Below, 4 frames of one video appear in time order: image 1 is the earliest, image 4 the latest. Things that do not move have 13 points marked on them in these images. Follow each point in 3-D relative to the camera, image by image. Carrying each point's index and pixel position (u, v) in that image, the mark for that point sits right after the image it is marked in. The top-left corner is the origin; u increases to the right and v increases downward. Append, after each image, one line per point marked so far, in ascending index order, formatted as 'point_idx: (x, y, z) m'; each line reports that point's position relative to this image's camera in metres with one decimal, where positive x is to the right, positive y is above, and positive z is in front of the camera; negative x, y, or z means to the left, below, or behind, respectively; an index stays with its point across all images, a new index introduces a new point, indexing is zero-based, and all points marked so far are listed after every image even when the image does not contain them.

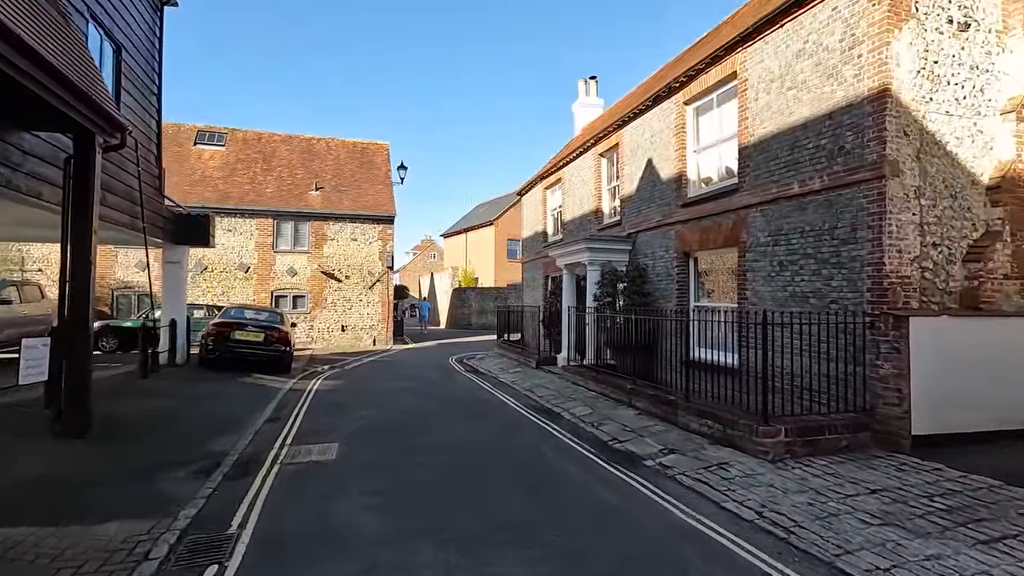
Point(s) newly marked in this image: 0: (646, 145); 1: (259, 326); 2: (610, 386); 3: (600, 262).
0: (+3.2, +3.4, +12.7) m
1: (-6.7, -1.0, +14.1) m
2: (+1.9, -1.9, +10.6) m
3: (+2.2, +0.7, +13.3) m
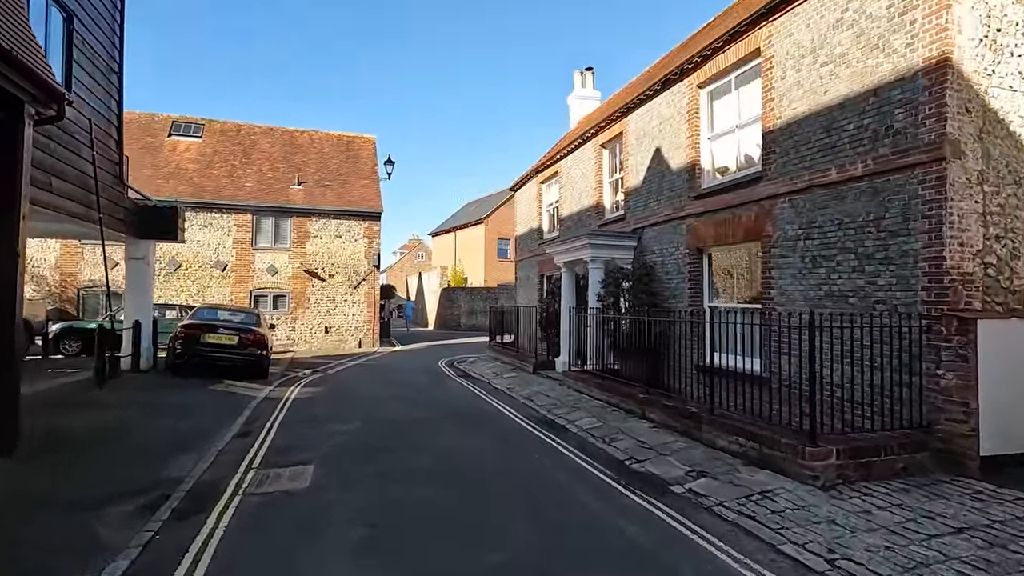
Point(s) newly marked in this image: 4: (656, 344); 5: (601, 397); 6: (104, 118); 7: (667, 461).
0: (+3.1, +3.4, +11.8) m
1: (-6.8, -1.0, +12.9) m
2: (+1.9, -1.9, +9.6) m
3: (+2.1, +0.7, +12.4) m
4: (+2.6, -1.1, +9.7) m
5: (+1.7, -2.1, +10.2) m
6: (-8.5, +3.5, +11.1) m
7: (+1.9, -2.2, +6.7) m
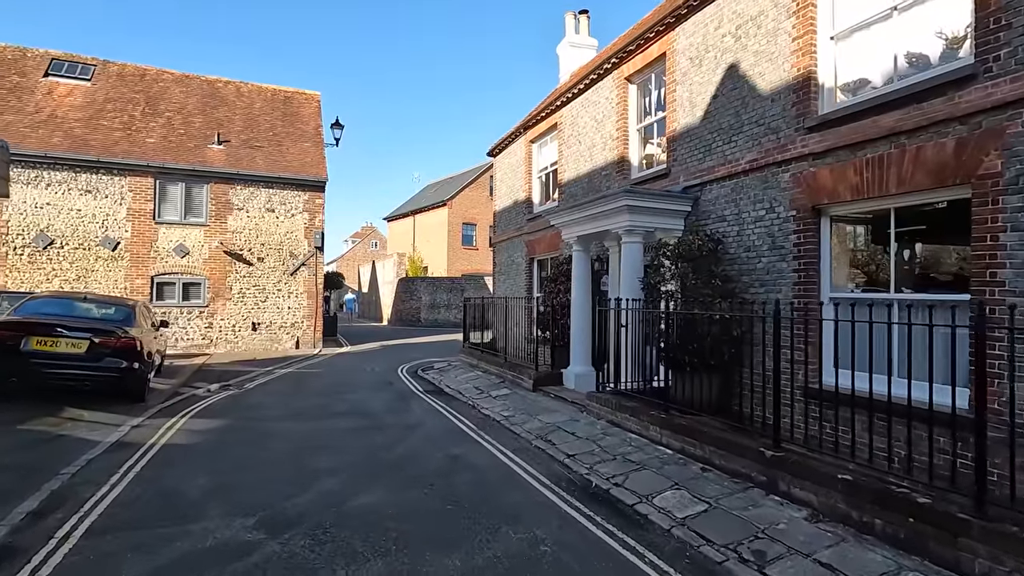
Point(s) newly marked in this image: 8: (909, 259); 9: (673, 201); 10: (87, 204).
0: (+3.2, +3.7, +8.1) m
1: (-6.8, -0.6, +8.4) m
2: (+2.1, -1.7, +5.9) m
3: (+2.1, +0.9, +8.6) m
4: (+2.8, -0.9, +6.0) m
5: (+1.9, -1.8, +6.4) m
6: (-8.3, +3.9, +6.4) m
7: (+2.4, -2.0, +2.9) m
8: (+4.5, +0.3, +5.6) m
9: (+2.6, +1.4, +8.5) m
10: (-13.2, +2.6, +16.6) m
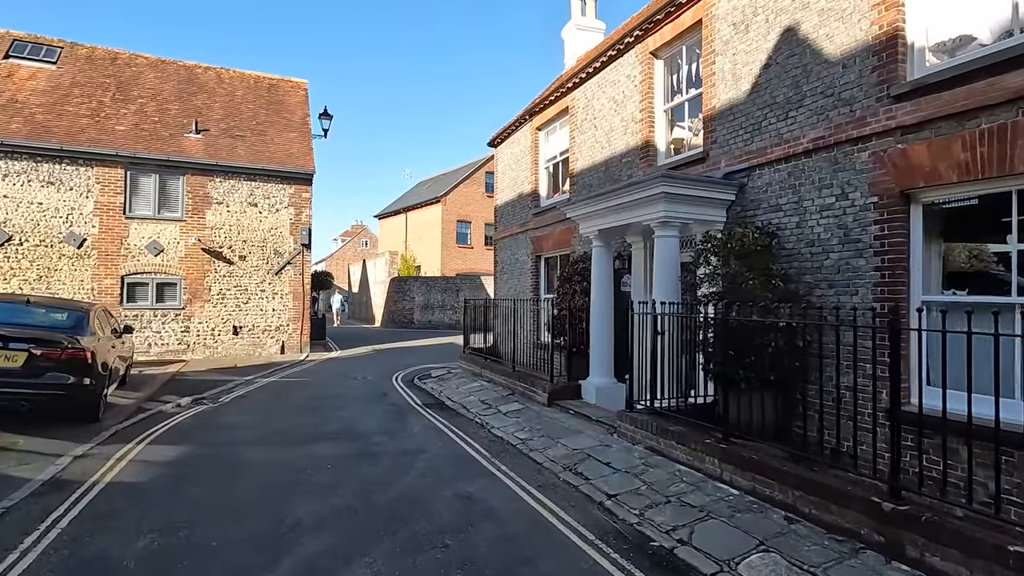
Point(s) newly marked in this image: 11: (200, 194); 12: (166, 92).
0: (+3.4, +3.7, +6.9) m
1: (-6.6, -0.7, +7.1) m
2: (+2.4, -1.7, +4.7) m
3: (+2.3, +0.9, +7.4) m
4: (+3.1, -0.9, +4.8) m
5: (+2.1, -1.9, +5.2) m
6: (-8.0, +3.8, +5.0) m
7: (+2.7, -2.0, +1.8) m
8: (+4.7, +0.3, +4.5) m
9: (+2.8, +1.4, +7.4) m
10: (-13.1, +2.6, +15.1) m
11: (-9.7, +2.9, +16.6) m
12: (-12.1, +6.9, +18.6) m
